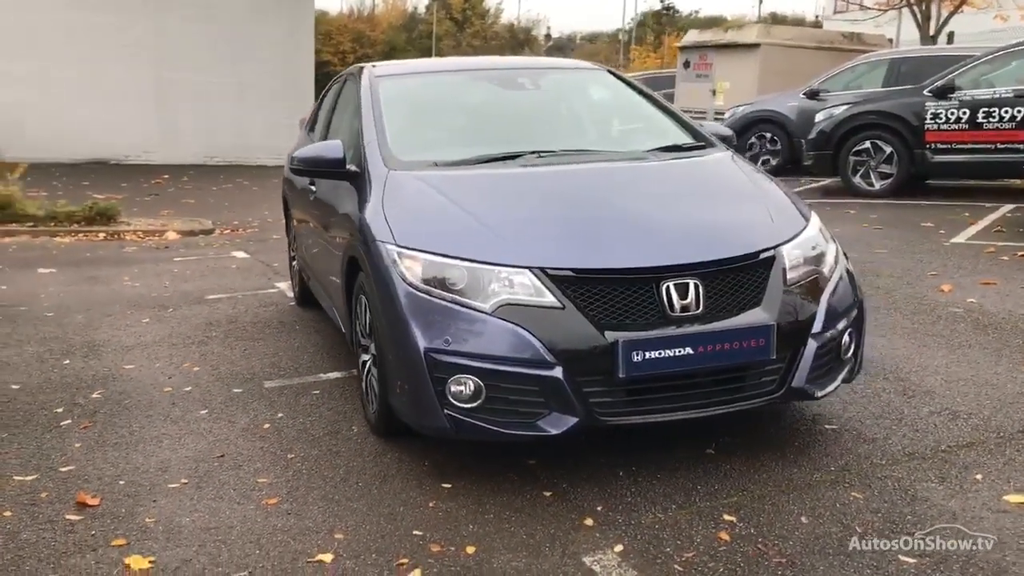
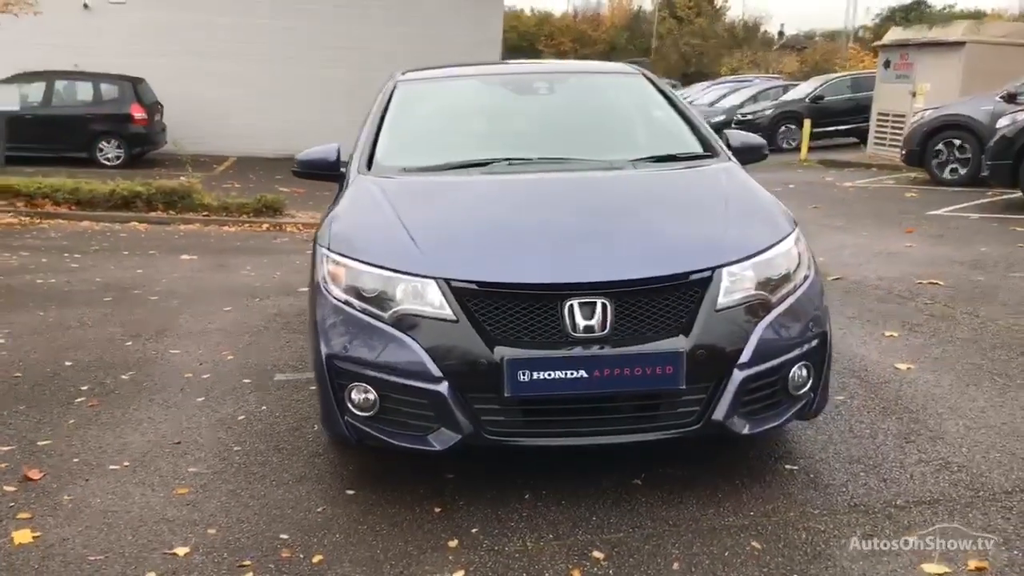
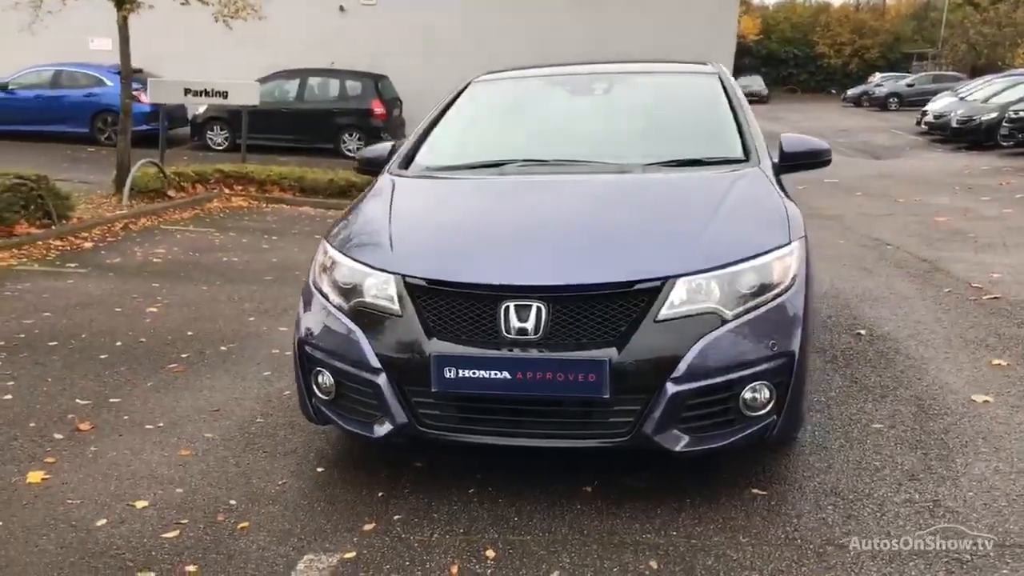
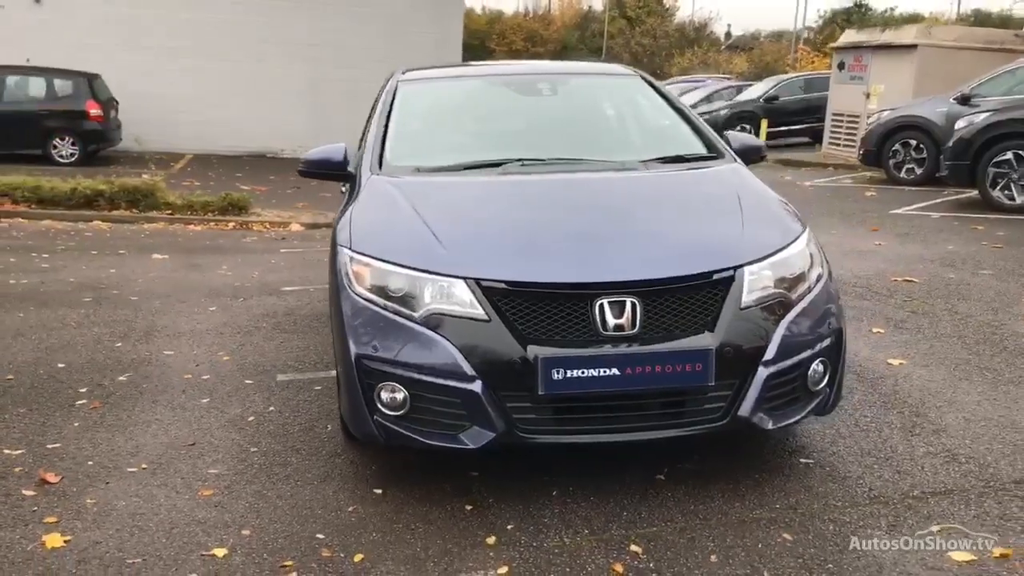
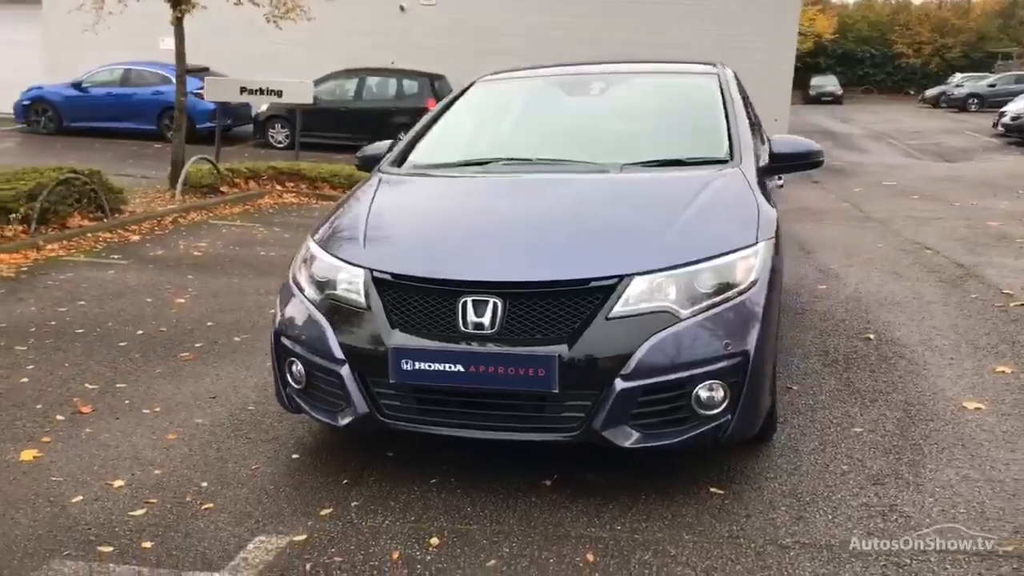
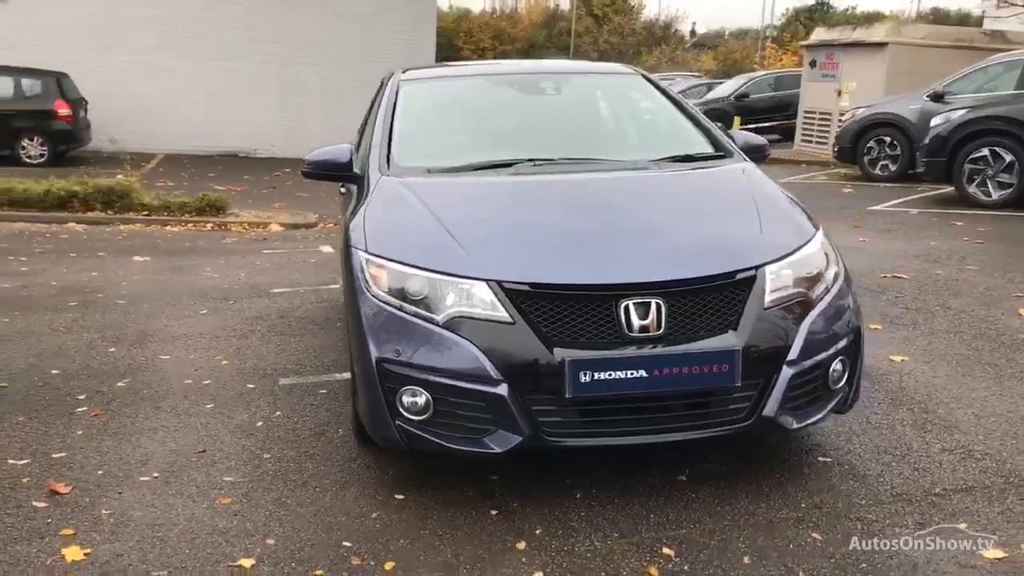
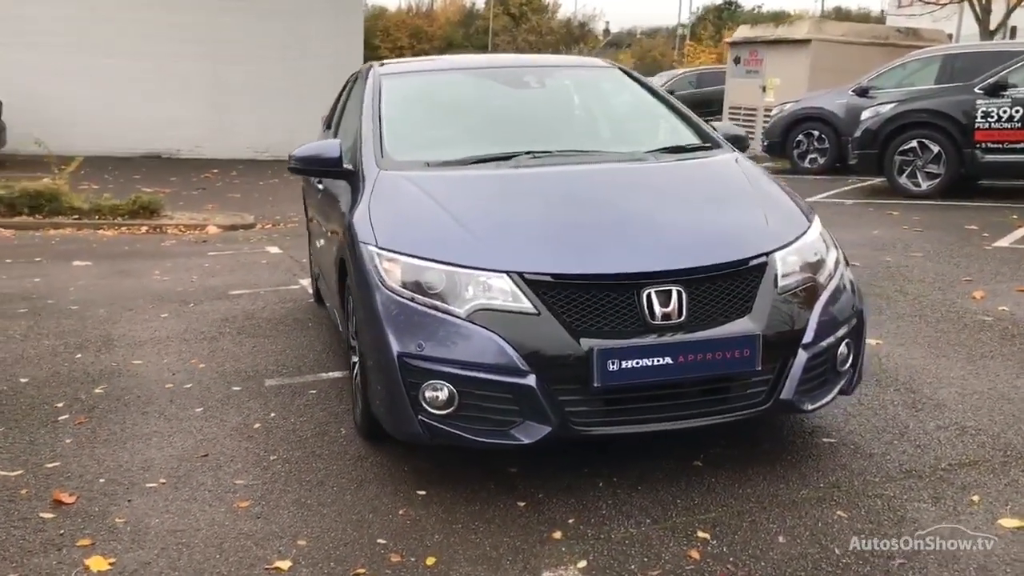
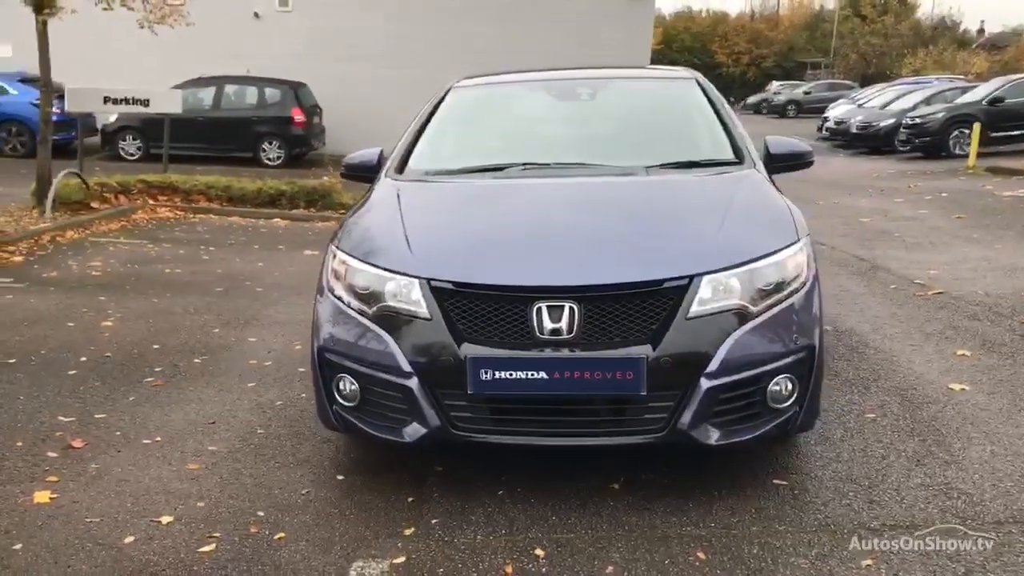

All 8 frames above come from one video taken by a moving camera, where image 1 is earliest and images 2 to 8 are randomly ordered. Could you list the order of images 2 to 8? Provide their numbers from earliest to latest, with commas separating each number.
7, 6, 4, 2, 8, 3, 5
